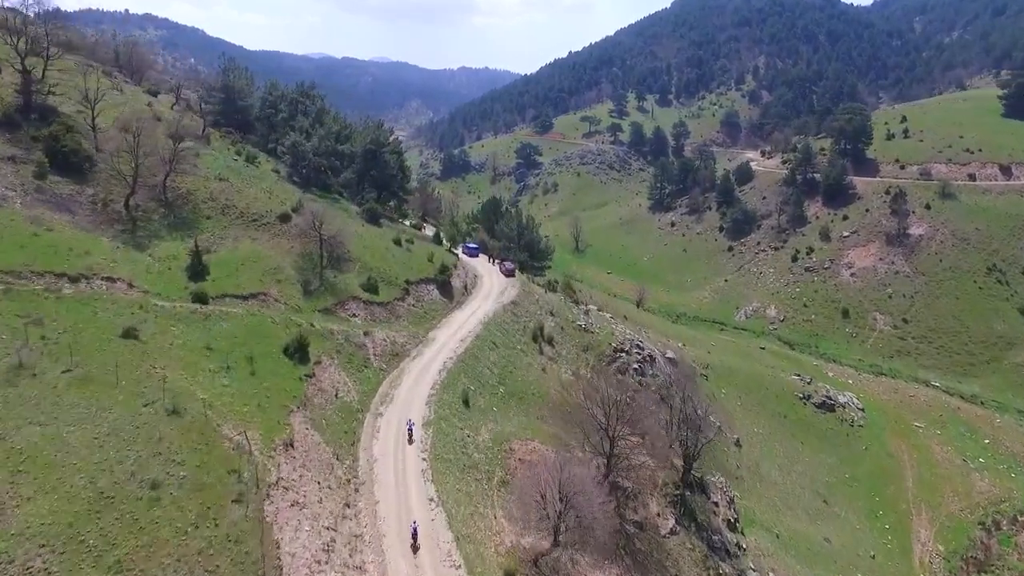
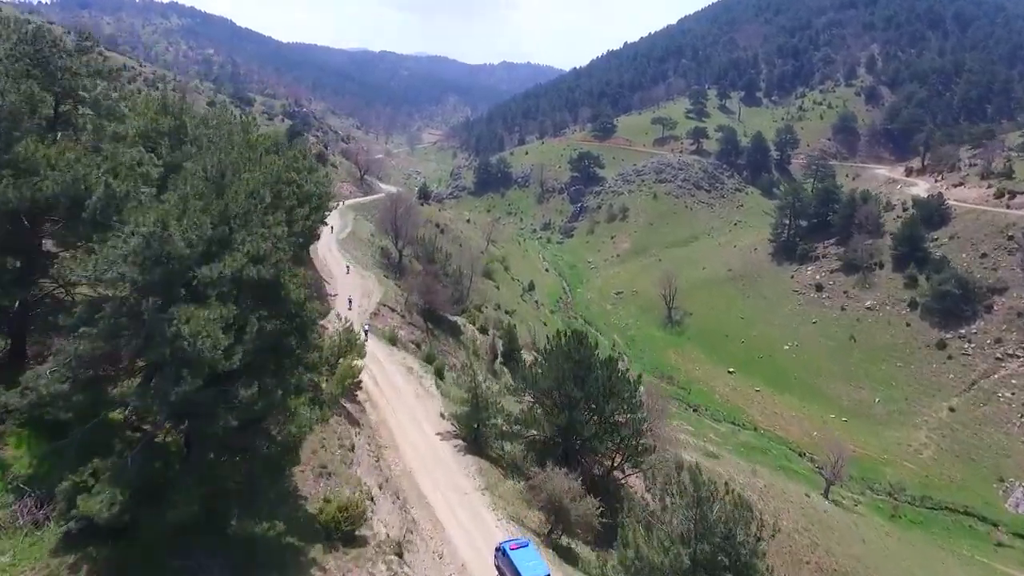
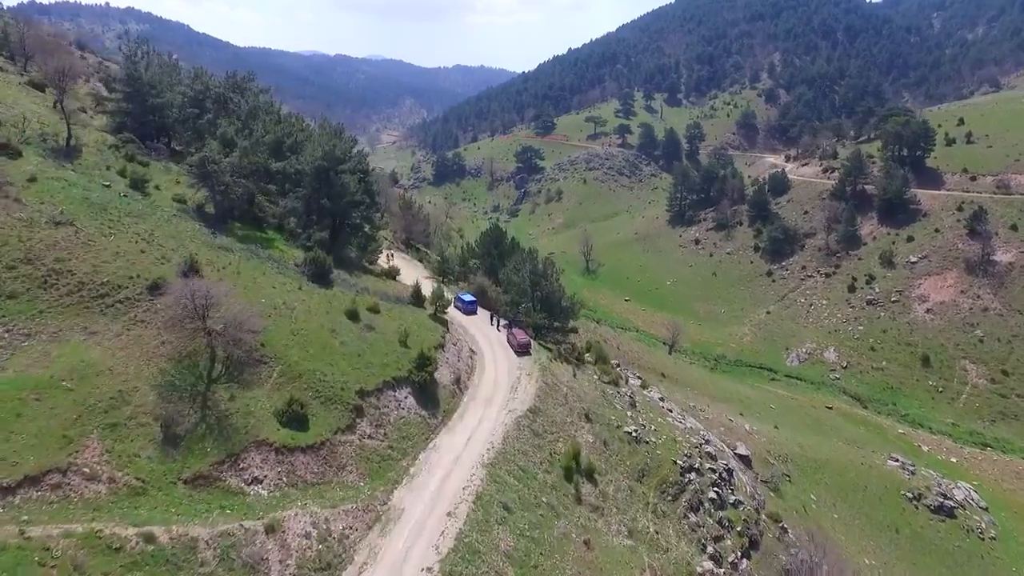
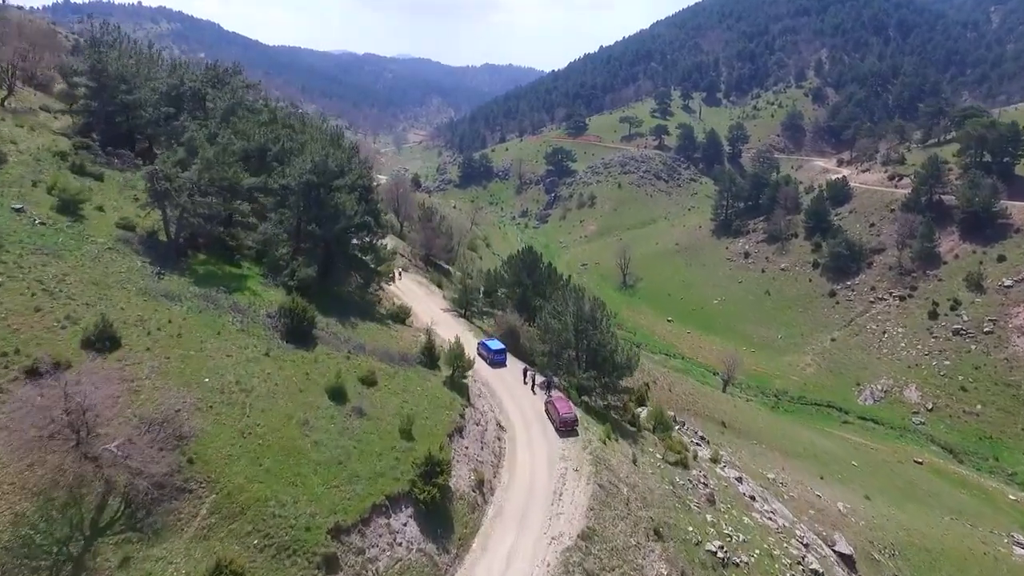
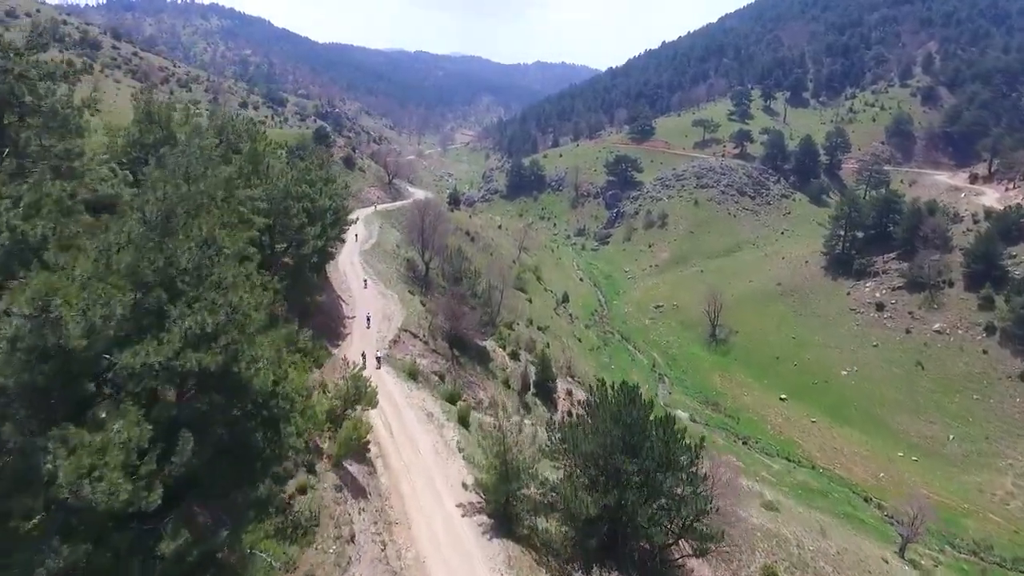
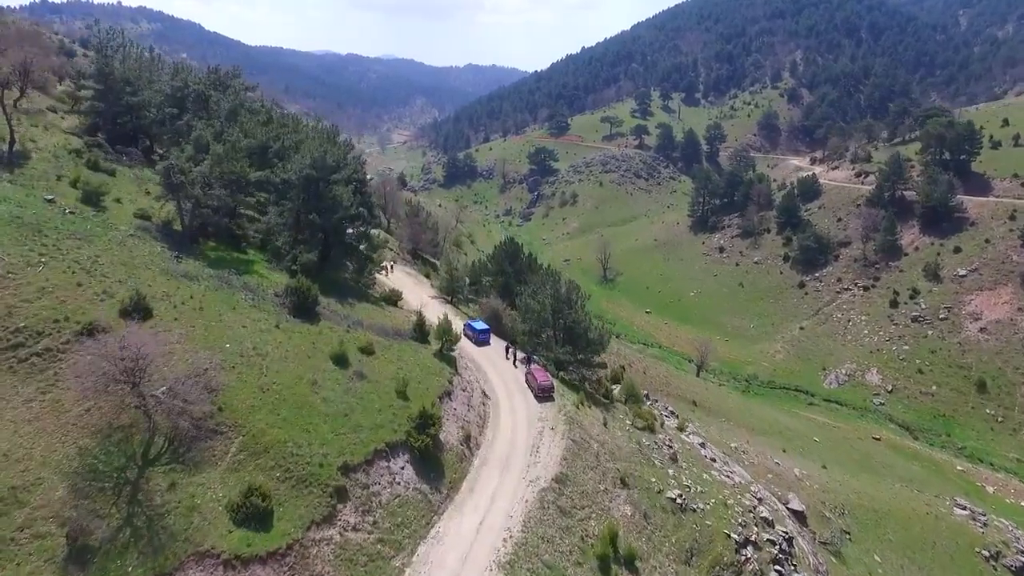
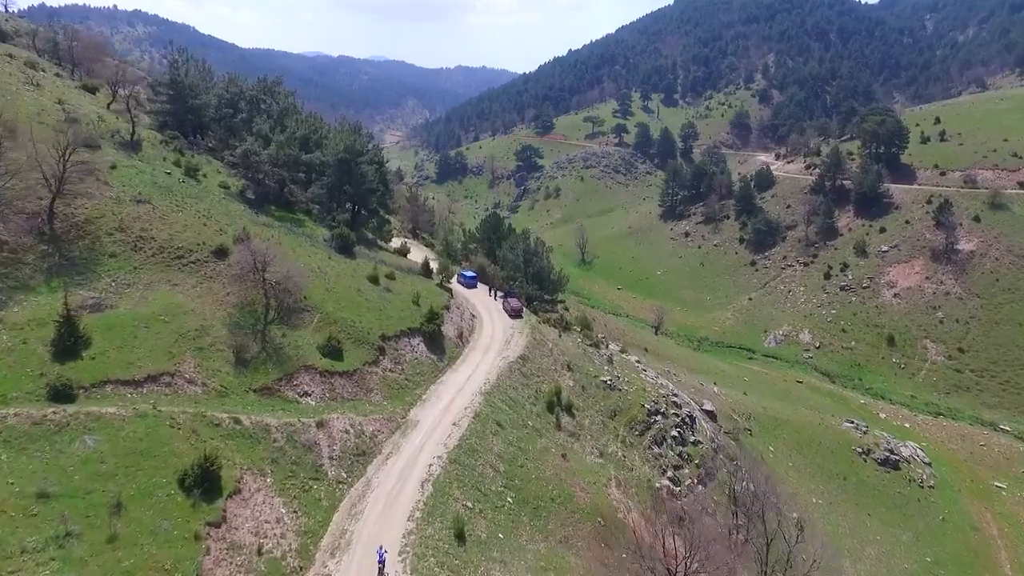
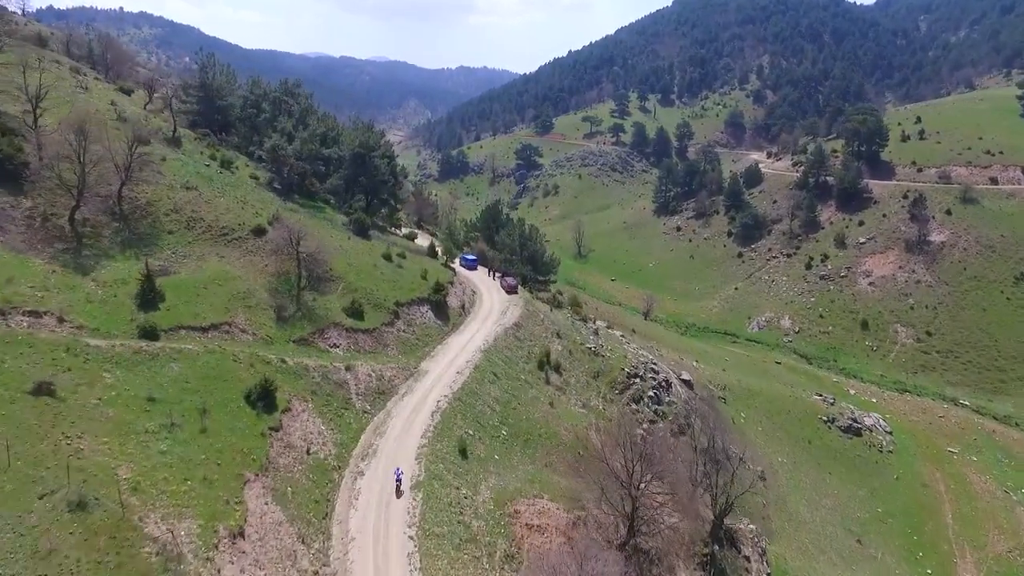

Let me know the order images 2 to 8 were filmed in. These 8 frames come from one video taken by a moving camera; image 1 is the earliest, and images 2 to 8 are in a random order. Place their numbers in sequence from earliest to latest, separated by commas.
8, 7, 3, 6, 4, 2, 5
